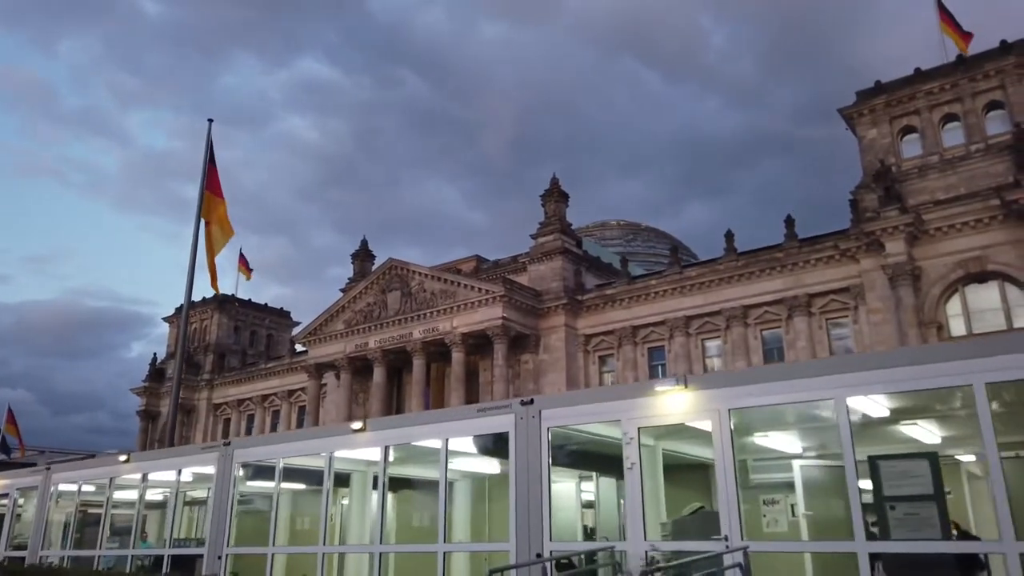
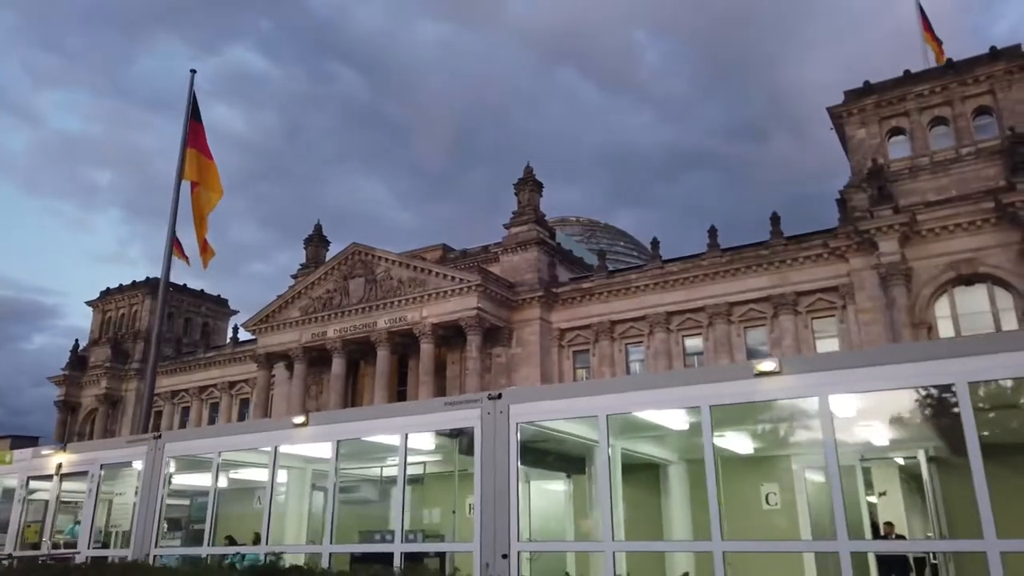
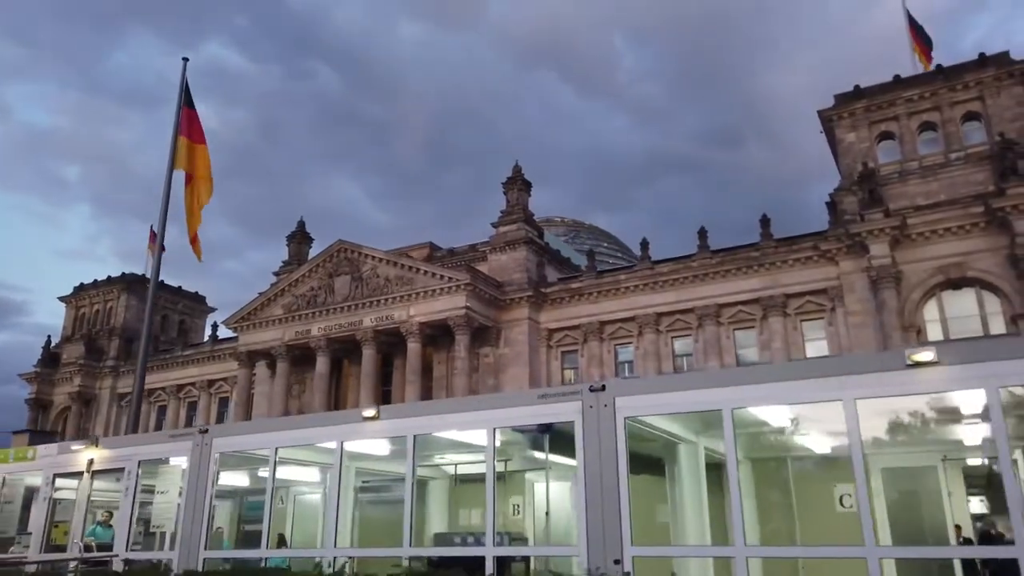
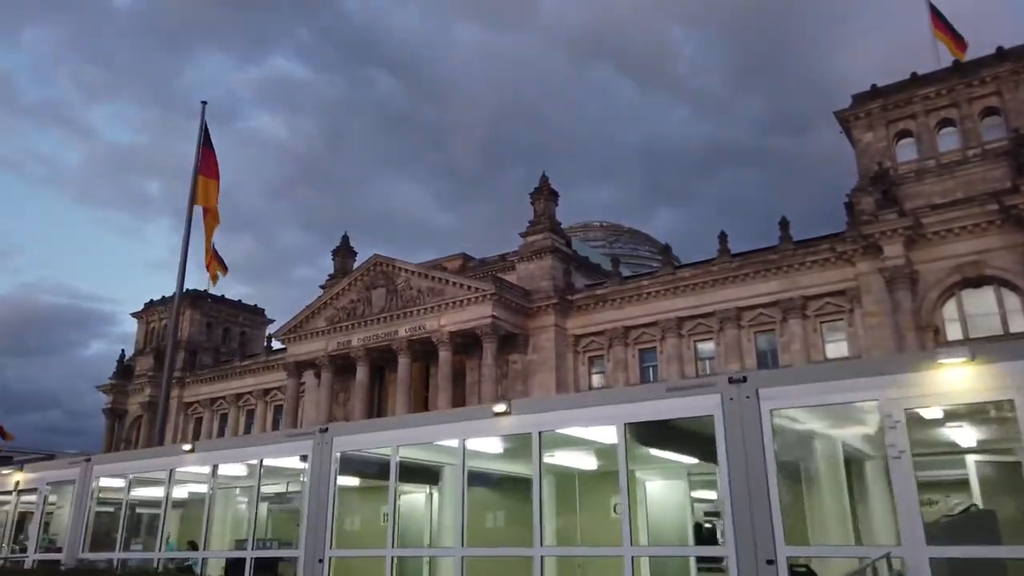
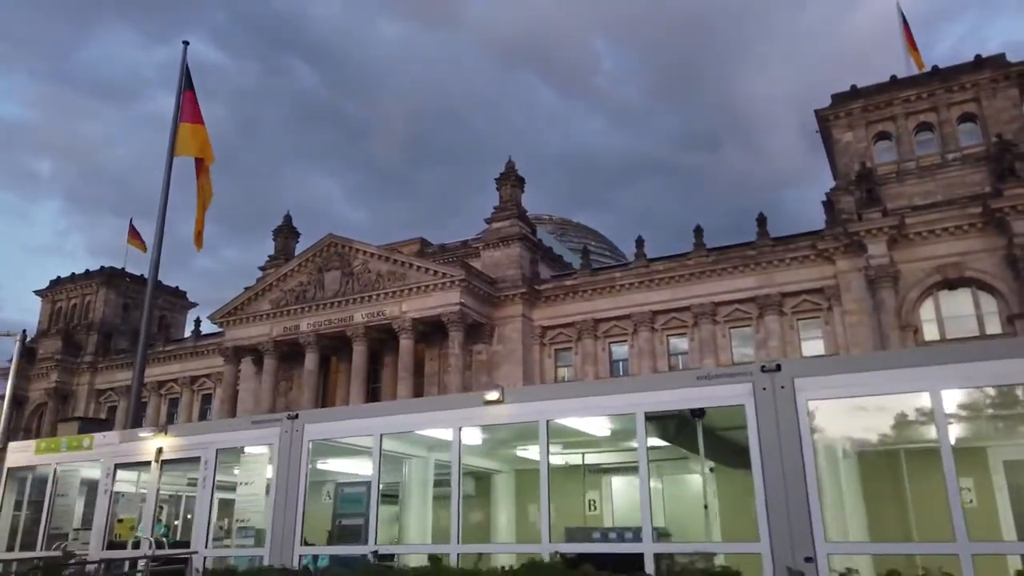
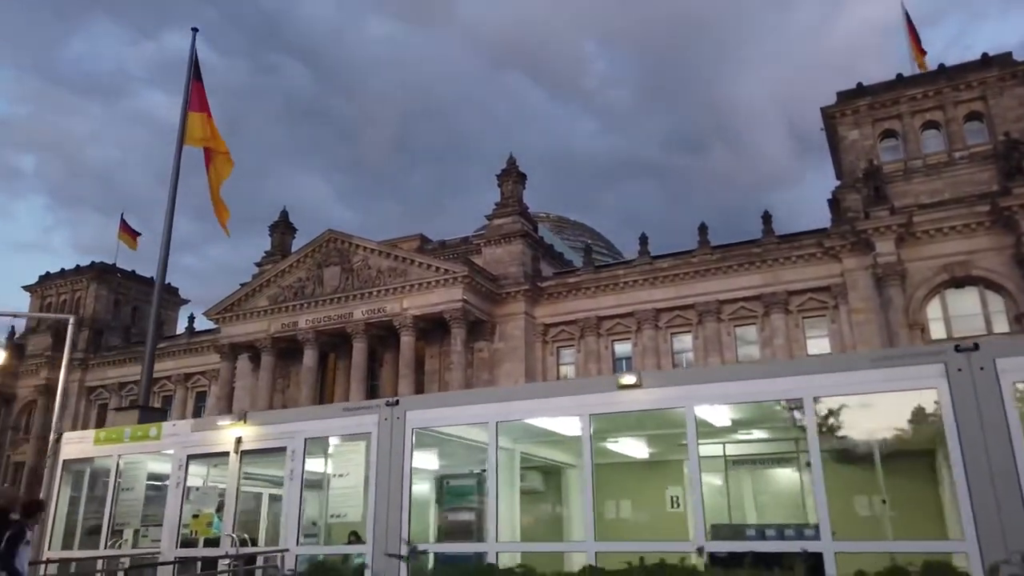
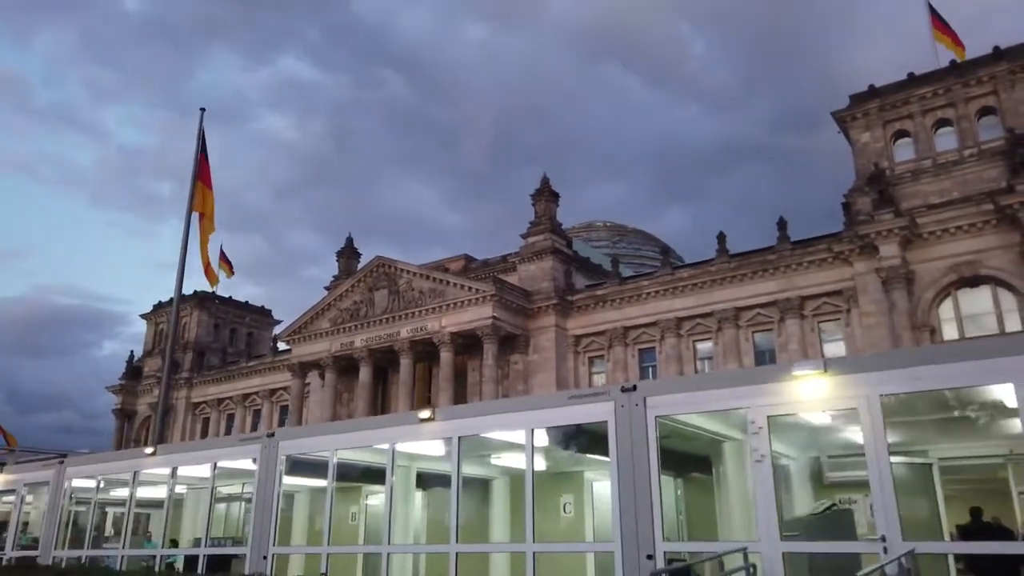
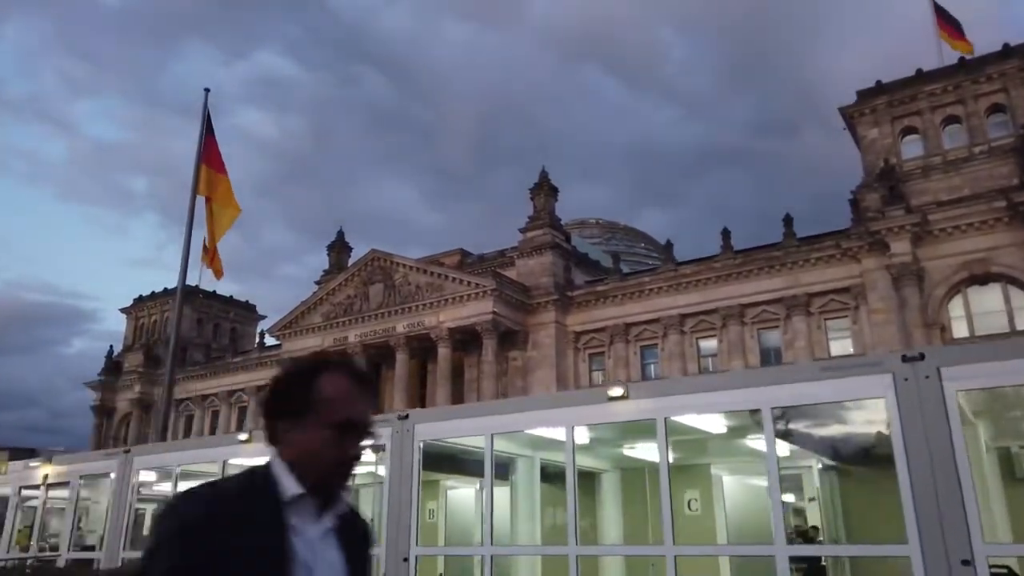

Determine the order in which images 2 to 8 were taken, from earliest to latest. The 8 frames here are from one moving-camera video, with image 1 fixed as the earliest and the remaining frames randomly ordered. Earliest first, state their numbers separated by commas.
7, 4, 8, 2, 3, 5, 6
